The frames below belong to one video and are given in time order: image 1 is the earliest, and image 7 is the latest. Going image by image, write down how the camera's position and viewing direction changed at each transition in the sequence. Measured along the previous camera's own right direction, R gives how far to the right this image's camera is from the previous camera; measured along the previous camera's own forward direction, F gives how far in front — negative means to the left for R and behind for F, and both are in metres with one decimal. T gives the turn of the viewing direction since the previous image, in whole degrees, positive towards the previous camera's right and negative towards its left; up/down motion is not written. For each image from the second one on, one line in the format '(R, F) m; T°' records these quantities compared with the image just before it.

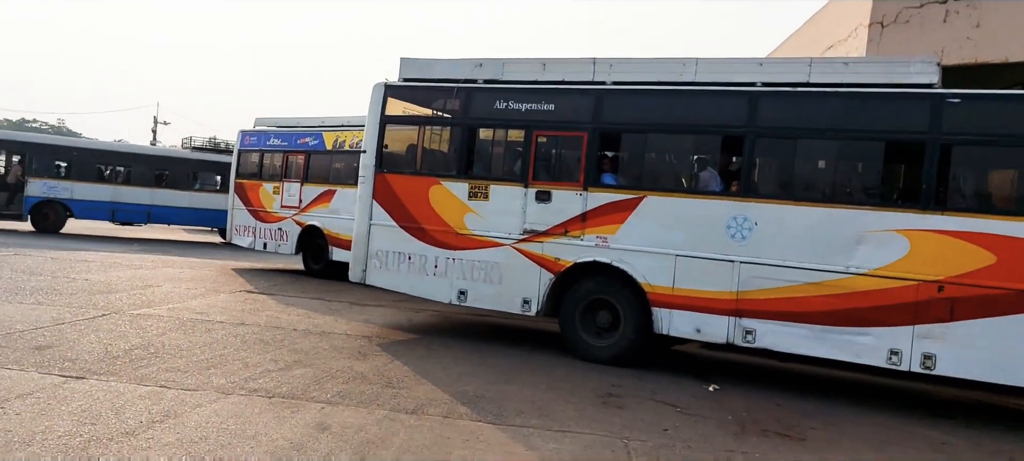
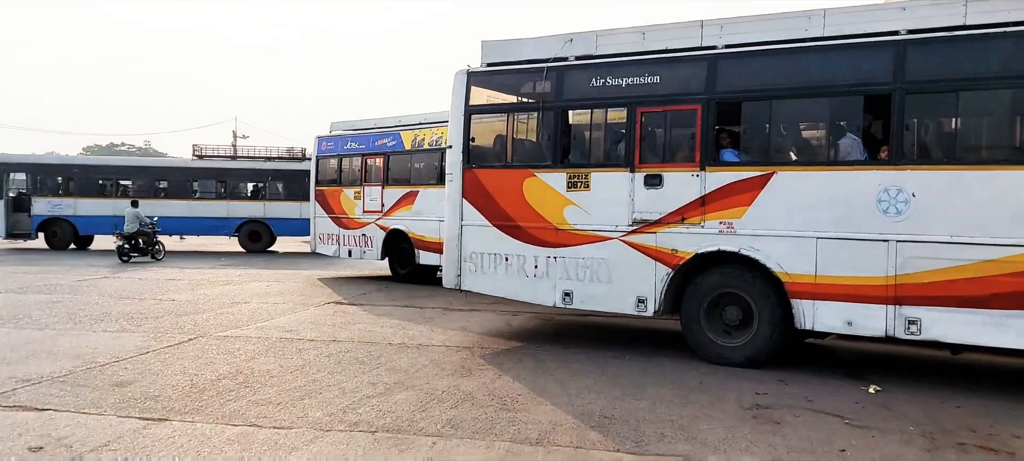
(-0.3, +0.8) m; -5°
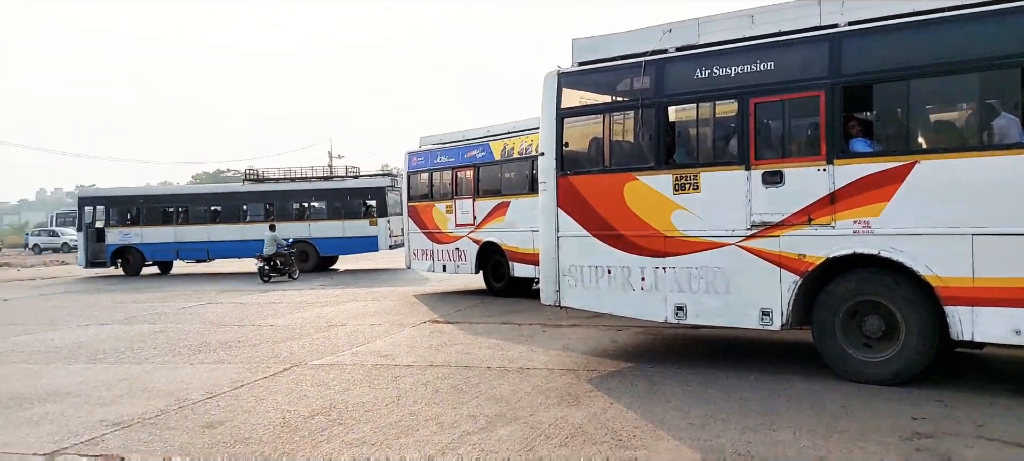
(-0.1, +0.6) m; -7°
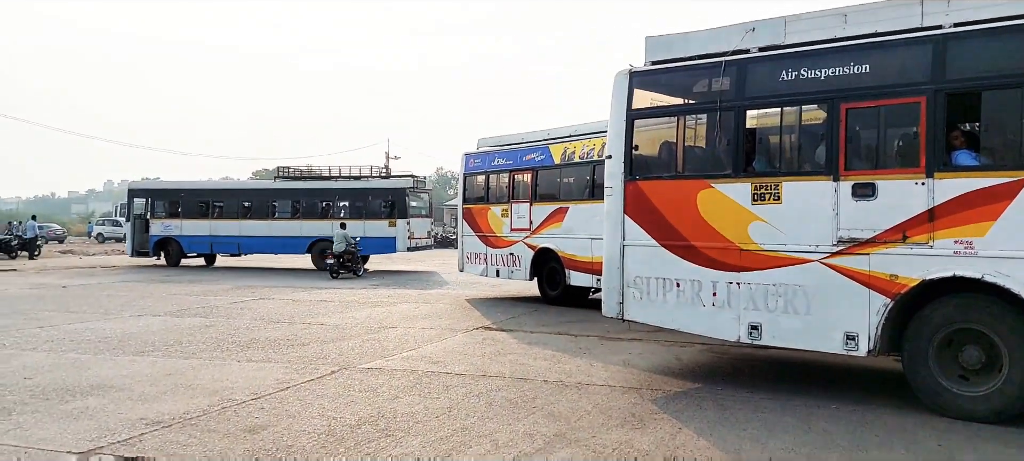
(-0.1, +0.4) m; -4°
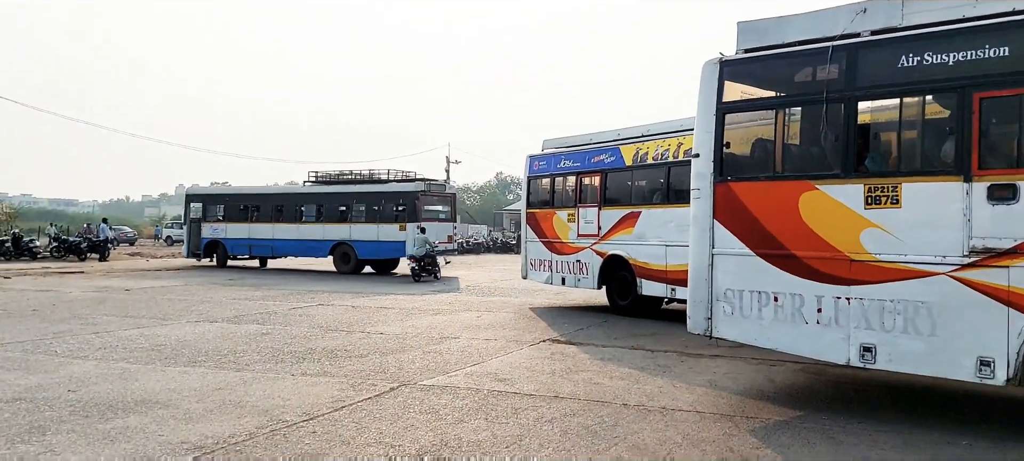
(-0.1, +0.6) m; -4°
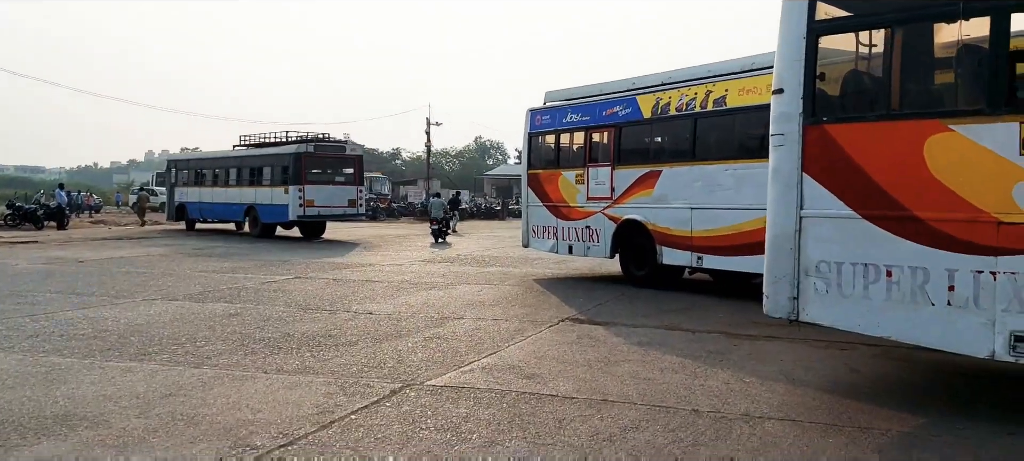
(-0.4, +1.4) m; +2°
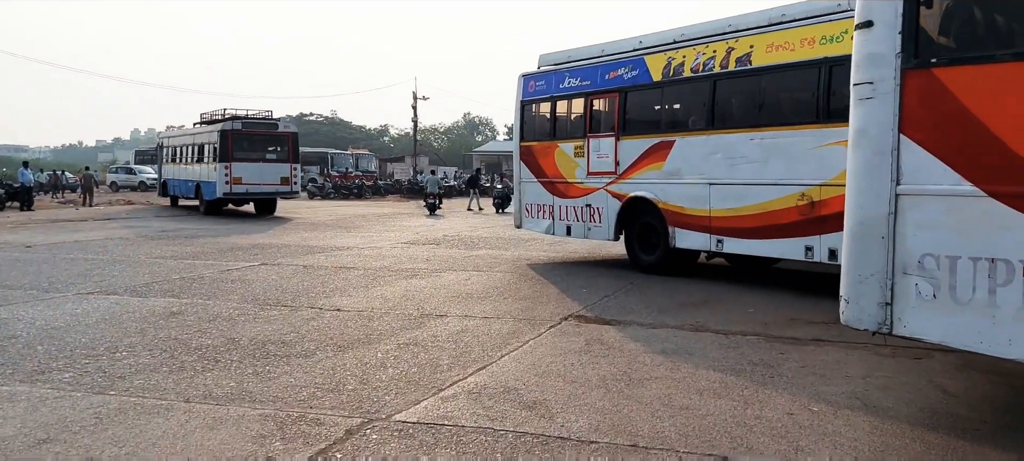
(0.0, +1.3) m; +1°
